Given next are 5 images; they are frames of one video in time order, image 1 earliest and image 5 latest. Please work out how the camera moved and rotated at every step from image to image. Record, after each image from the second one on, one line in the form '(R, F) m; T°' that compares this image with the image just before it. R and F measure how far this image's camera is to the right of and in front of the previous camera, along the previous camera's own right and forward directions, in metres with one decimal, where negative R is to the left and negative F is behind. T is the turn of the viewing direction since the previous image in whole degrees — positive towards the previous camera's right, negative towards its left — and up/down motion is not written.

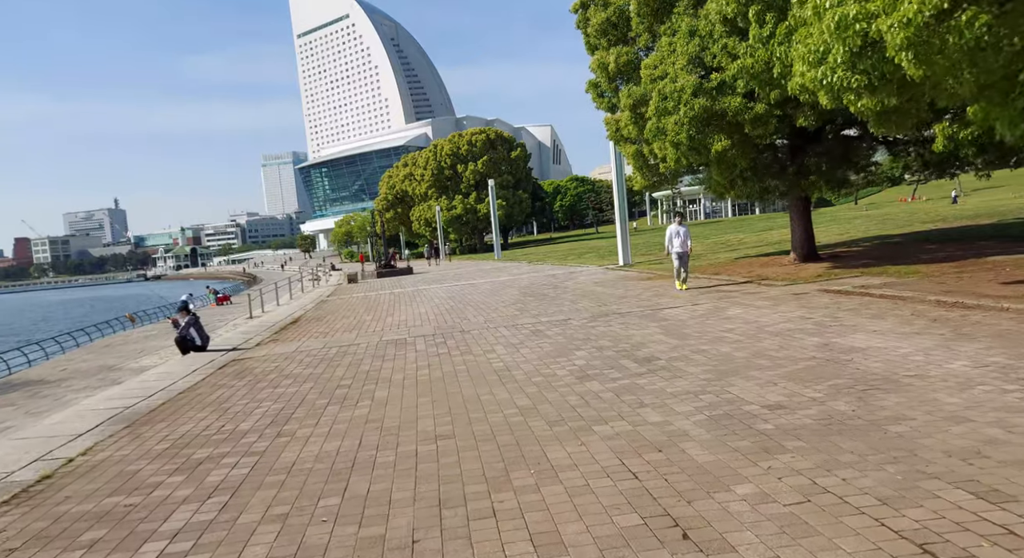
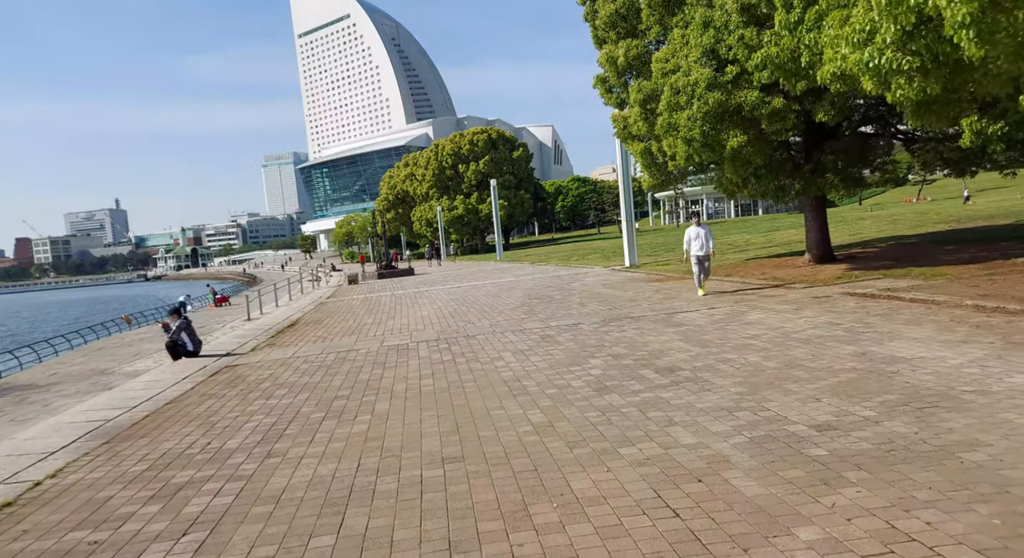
(-0.1, +0.6) m; 0°
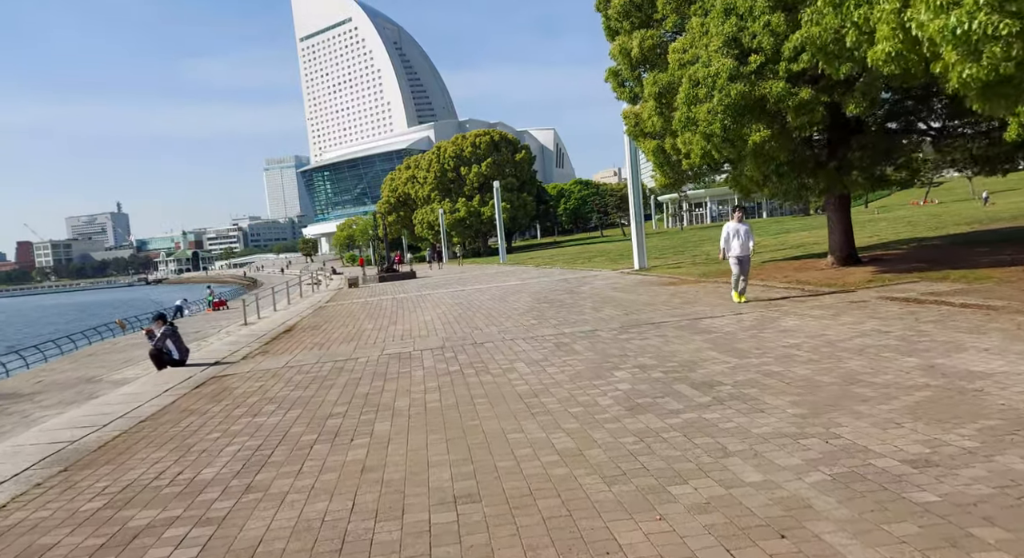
(-0.1, +0.9) m; 0°
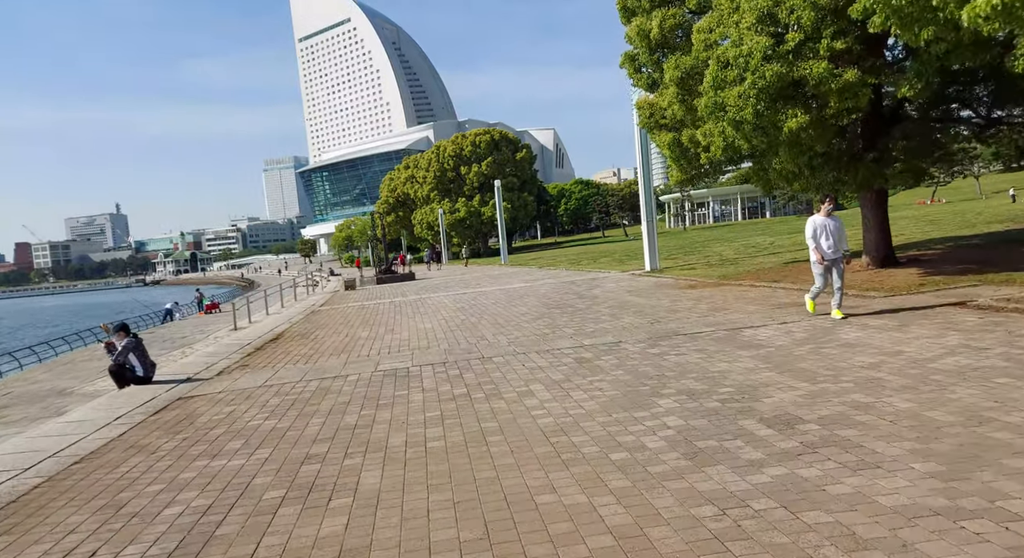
(-0.2, +1.4) m; 0°
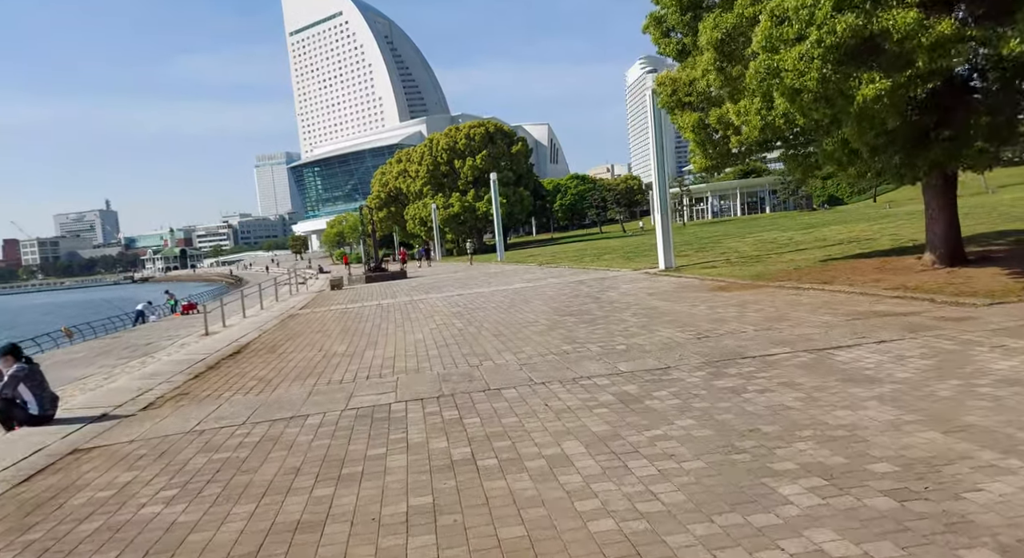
(-0.2, +2.3) m; +1°
